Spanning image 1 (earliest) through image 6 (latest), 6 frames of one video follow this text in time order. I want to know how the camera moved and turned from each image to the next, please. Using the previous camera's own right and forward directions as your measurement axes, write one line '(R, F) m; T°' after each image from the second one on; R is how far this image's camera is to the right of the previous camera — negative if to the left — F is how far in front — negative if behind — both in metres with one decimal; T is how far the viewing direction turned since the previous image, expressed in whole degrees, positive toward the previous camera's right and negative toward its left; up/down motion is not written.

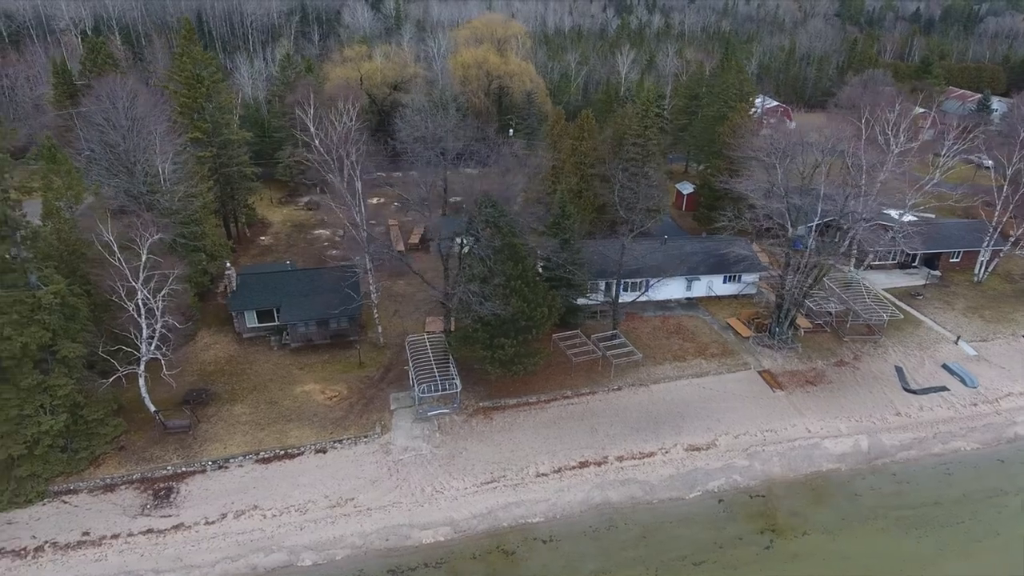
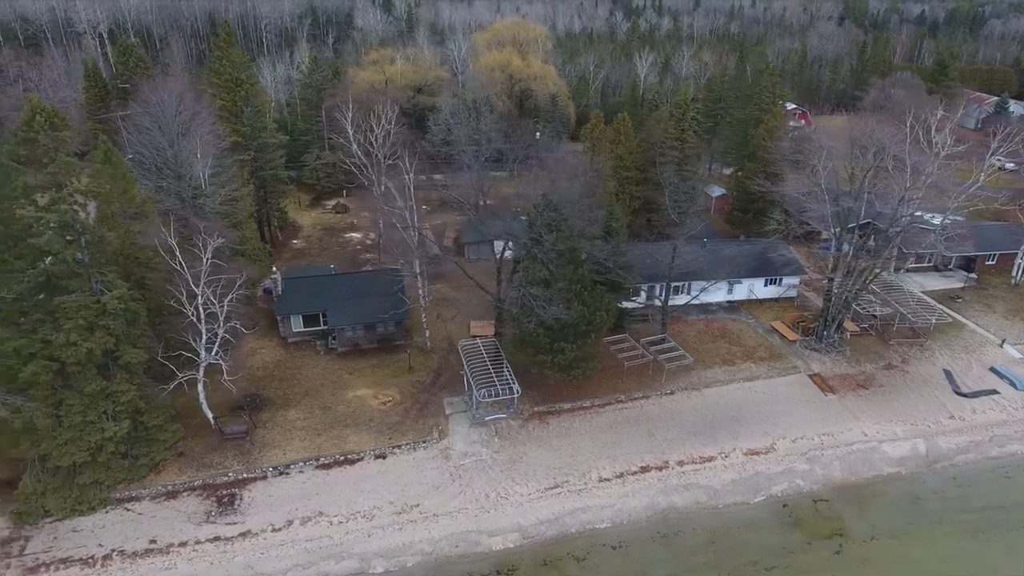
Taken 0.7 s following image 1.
(-1.7, +0.1) m; 0°
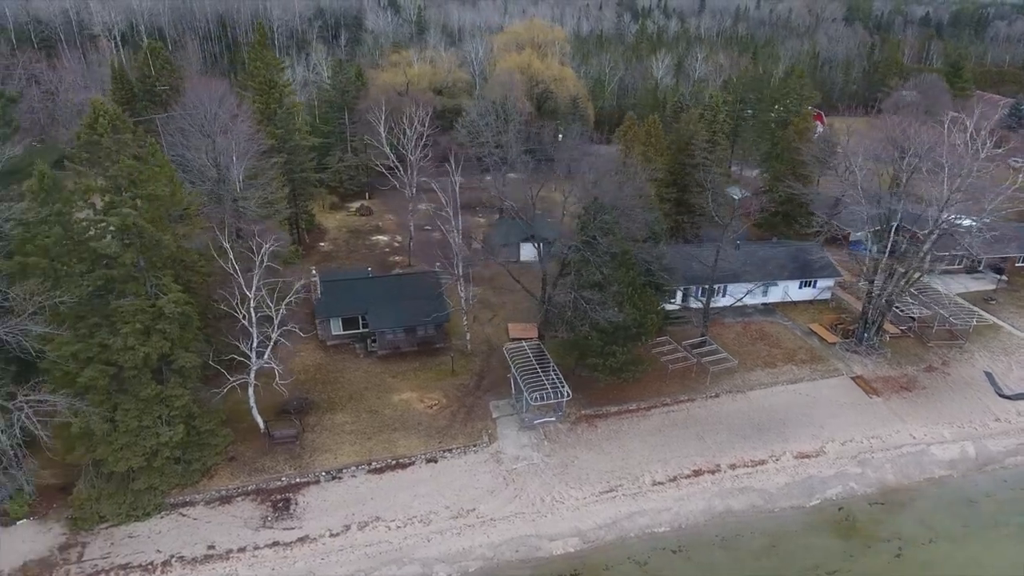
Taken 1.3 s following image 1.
(-1.4, +0.1) m; 0°
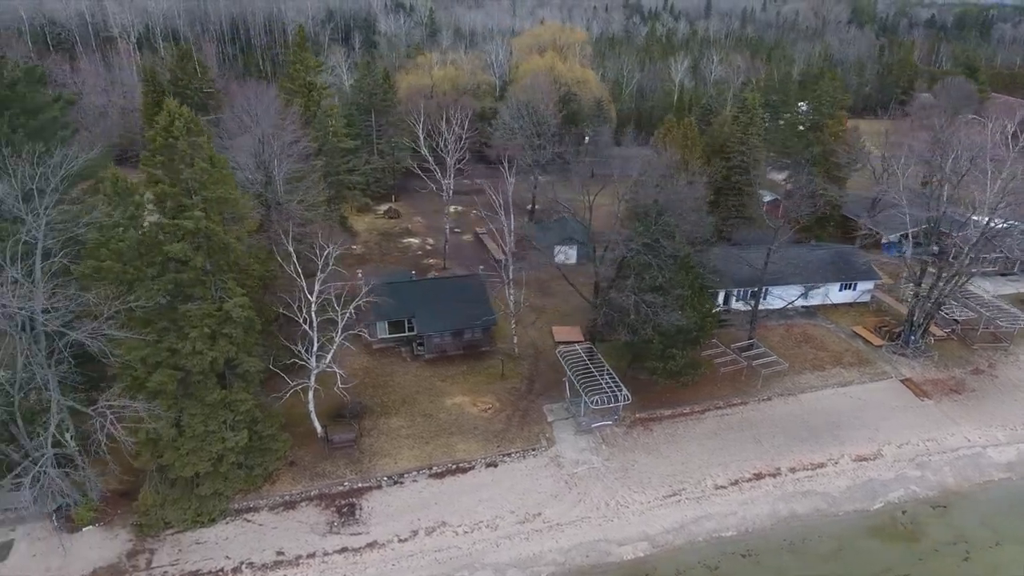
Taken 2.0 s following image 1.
(-1.7, +0.1) m; 0°
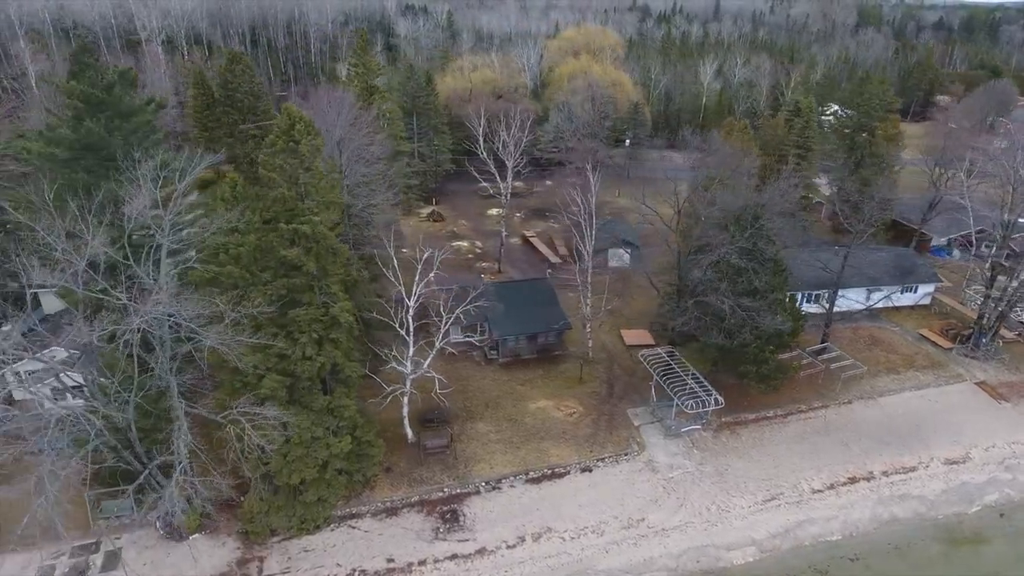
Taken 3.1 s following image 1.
(-2.6, +0.1) m; +1°
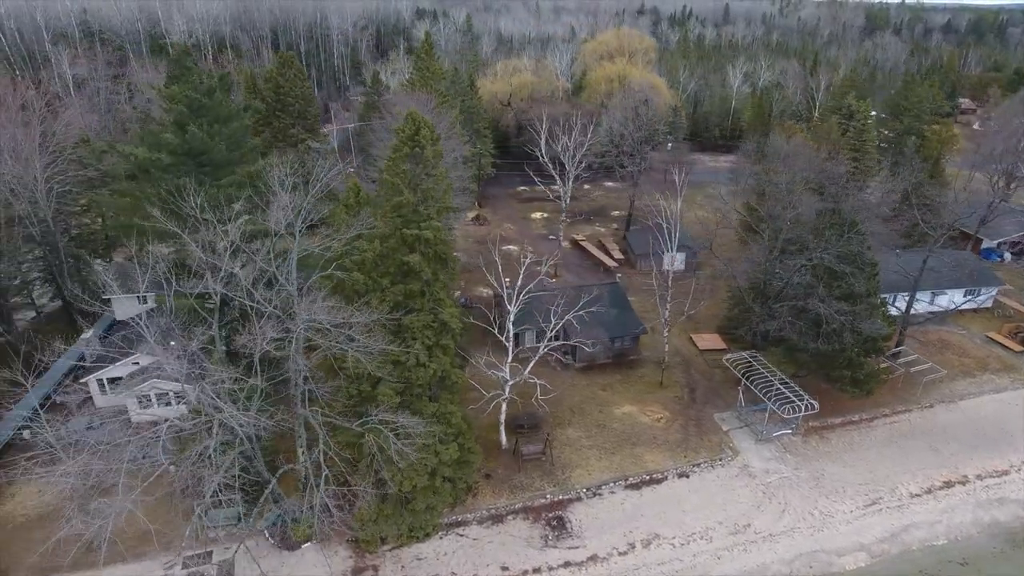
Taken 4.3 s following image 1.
(-2.6, +0.1) m; +1°
